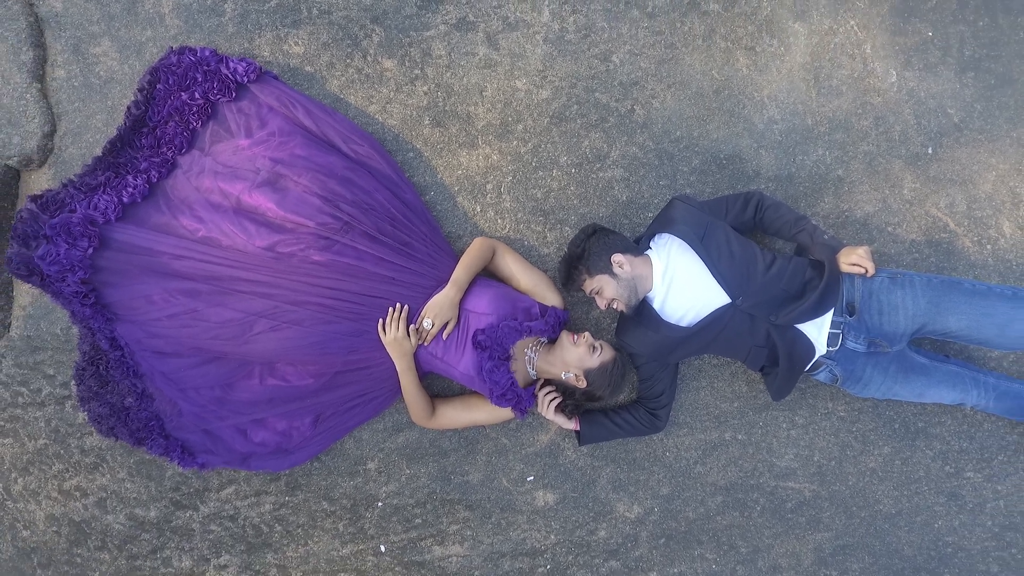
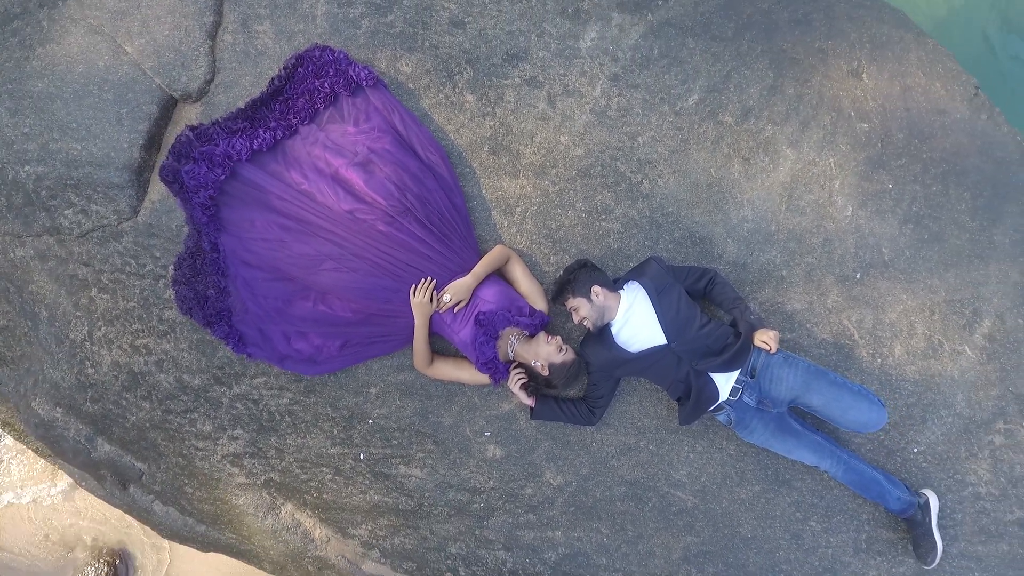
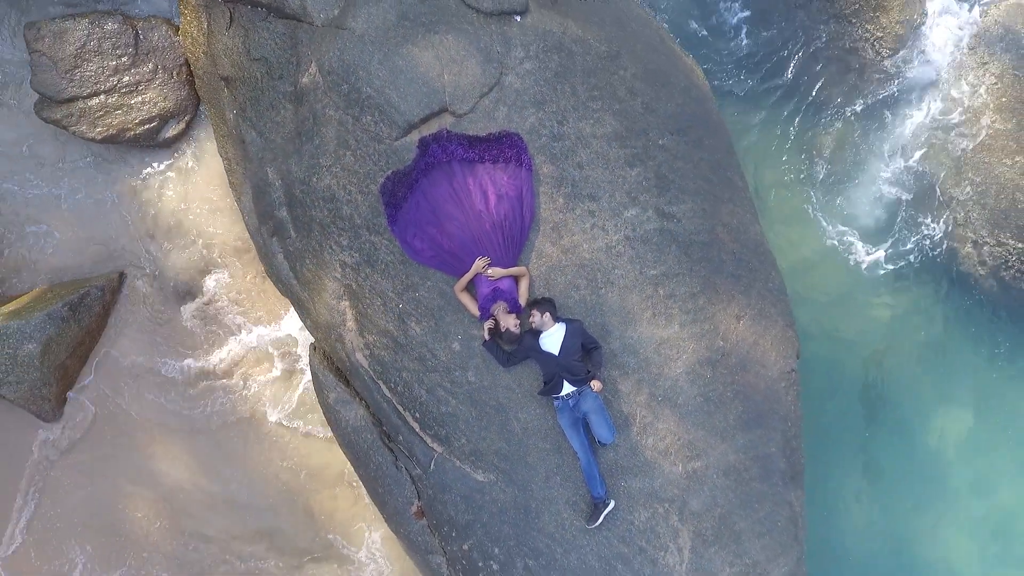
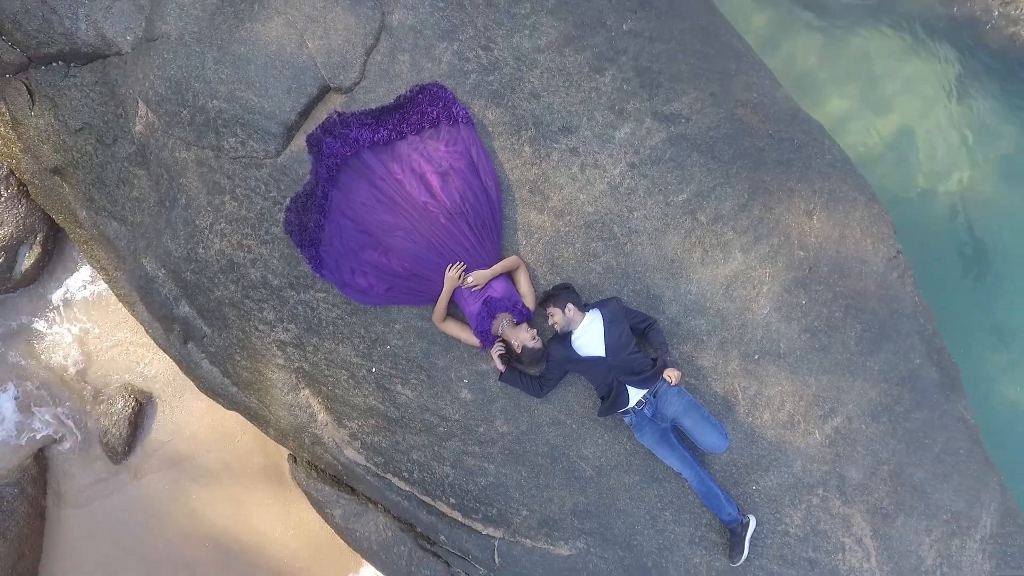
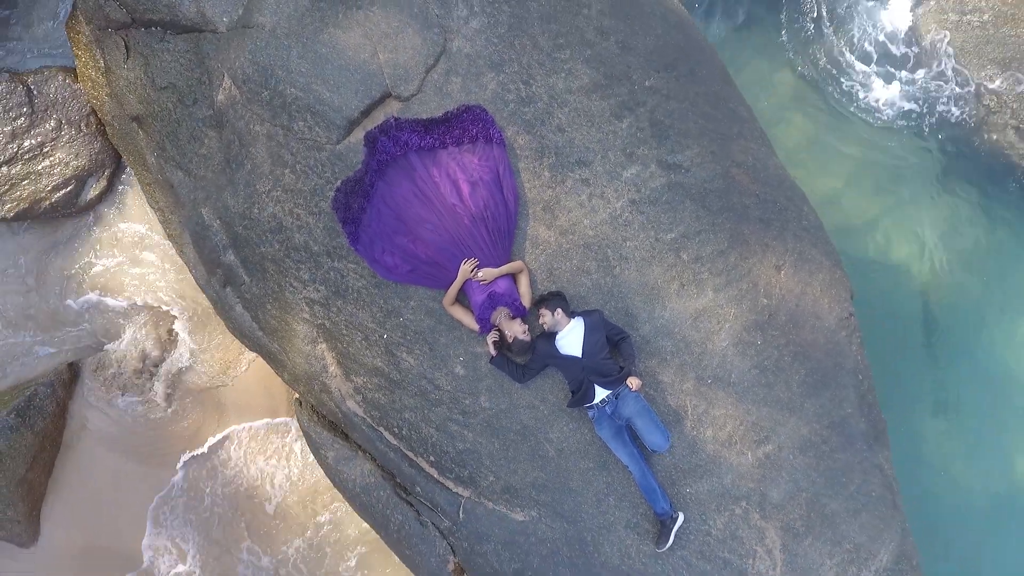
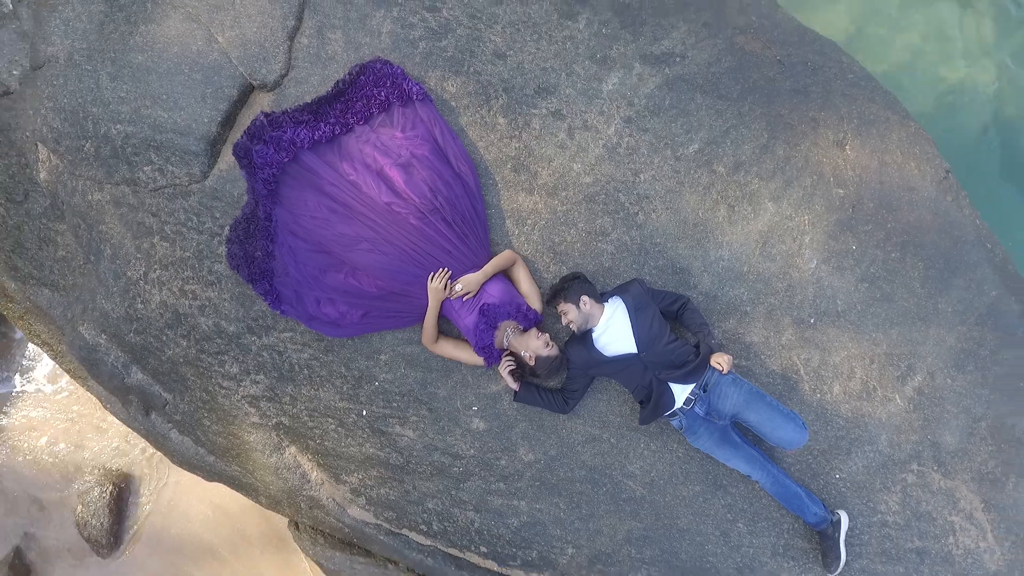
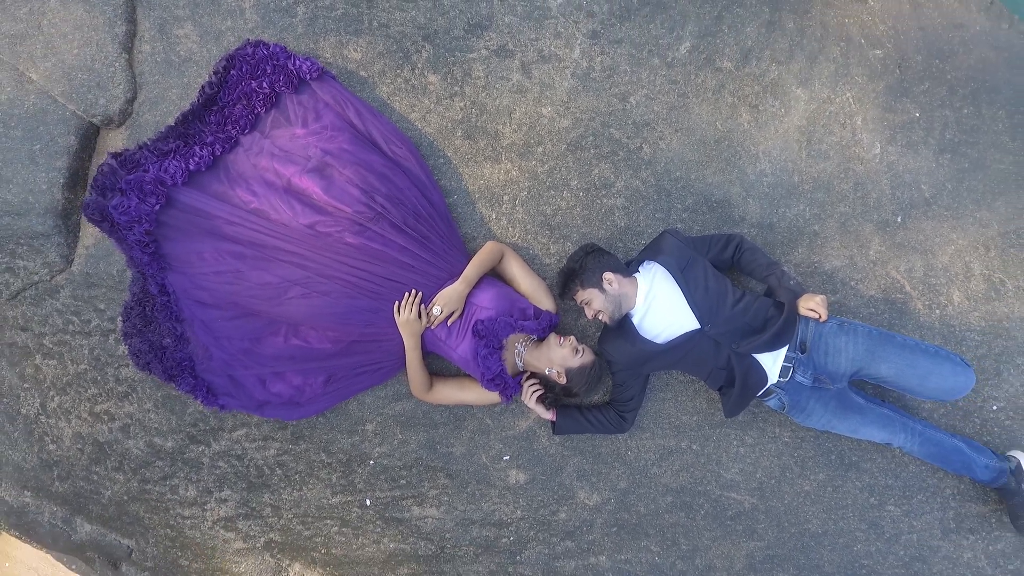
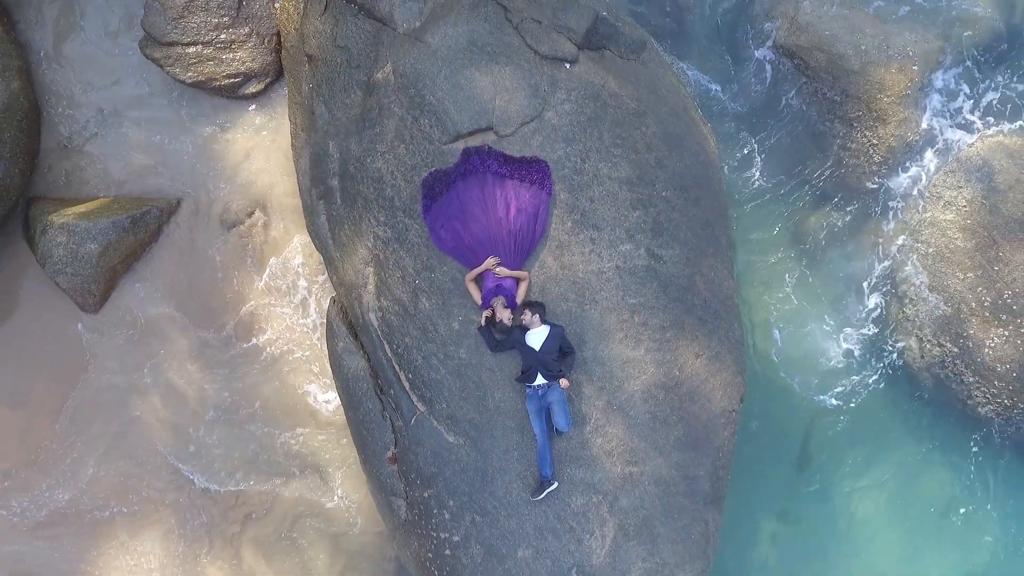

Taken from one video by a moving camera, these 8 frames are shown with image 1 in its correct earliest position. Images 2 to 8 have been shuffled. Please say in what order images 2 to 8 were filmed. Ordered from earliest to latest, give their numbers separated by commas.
7, 2, 6, 4, 5, 3, 8
